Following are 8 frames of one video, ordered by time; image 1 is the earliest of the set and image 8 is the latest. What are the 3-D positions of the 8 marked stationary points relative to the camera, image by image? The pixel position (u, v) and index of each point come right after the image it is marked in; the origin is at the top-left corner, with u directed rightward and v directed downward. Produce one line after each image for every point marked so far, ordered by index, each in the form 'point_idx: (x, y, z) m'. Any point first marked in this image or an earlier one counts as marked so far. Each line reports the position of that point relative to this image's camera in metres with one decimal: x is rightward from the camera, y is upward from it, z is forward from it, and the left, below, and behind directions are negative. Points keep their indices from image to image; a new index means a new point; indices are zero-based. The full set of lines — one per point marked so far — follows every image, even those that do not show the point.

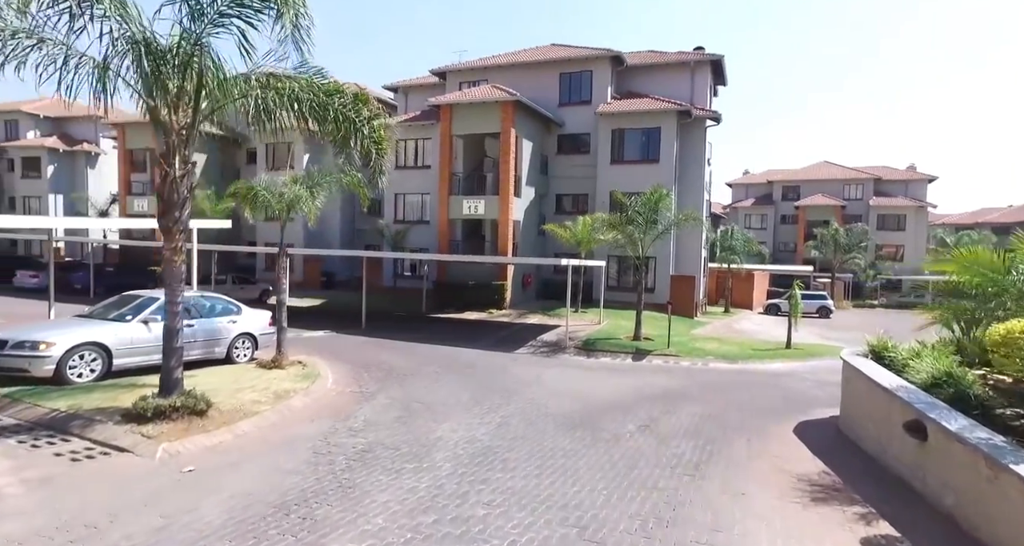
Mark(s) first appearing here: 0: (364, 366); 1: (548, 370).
0: (-3.3, -2.1, +14.2) m
1: (+0.8, -2.2, +14.9) m
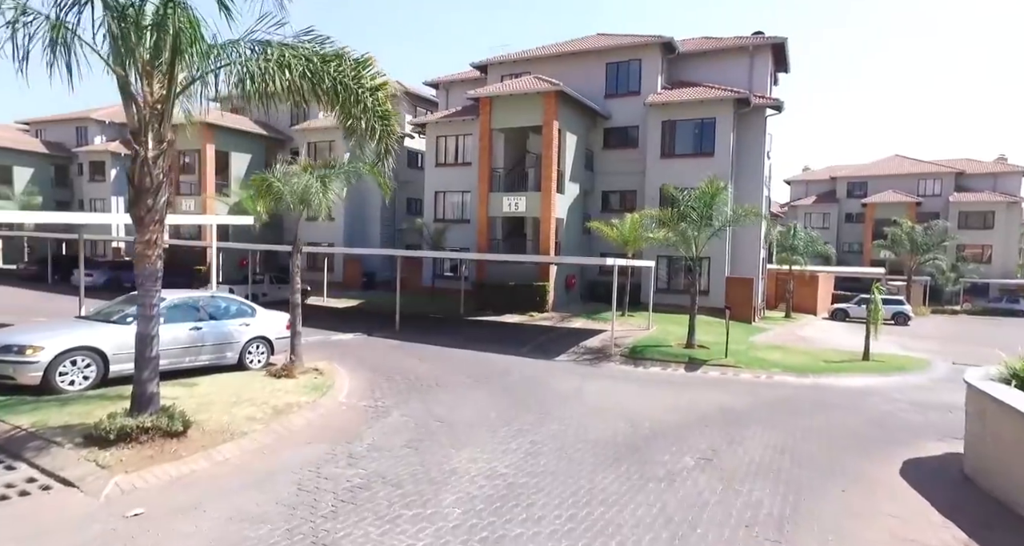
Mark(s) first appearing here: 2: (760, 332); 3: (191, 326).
0: (-2.6, -2.1, +13.0) m
1: (+1.6, -2.2, +13.4) m
2: (+7.3, -1.7, +19.0) m
3: (-5.9, -1.0, +11.8) m
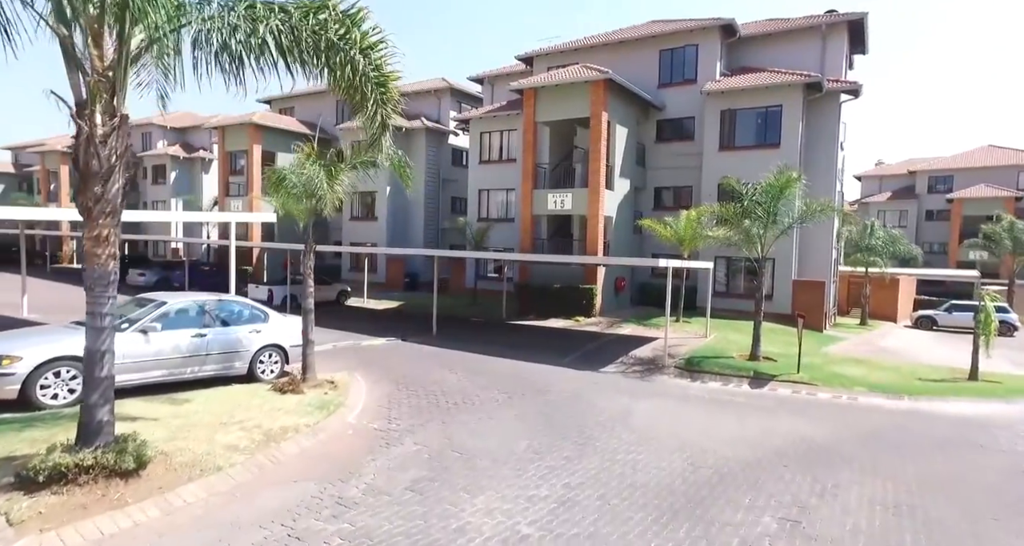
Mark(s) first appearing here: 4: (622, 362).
0: (-1.9, -2.1, +11.6) m
1: (+2.3, -2.3, +11.7) m
2: (+8.5, -1.8, +16.9) m
3: (-5.2, -1.0, +10.7) m
4: (+2.7, -2.1, +15.6) m
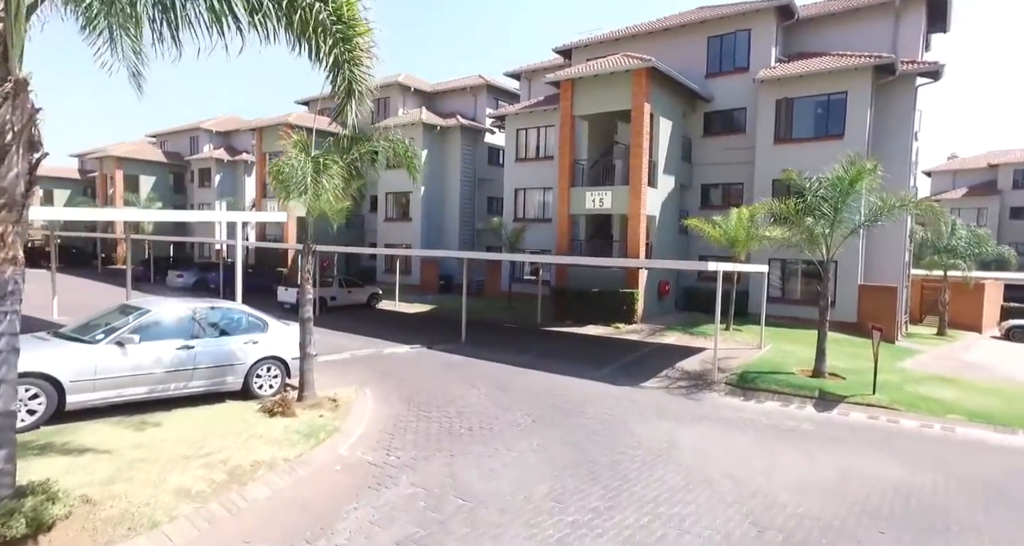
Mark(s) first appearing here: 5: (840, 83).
0: (-1.5, -2.2, +10.3) m
1: (+2.7, -2.4, +10.1) m
2: (+9.2, -1.9, +14.8) m
3: (-4.9, -1.1, +9.5) m
4: (+3.3, -2.2, +14.0) m
5: (+9.7, +5.7, +19.2) m
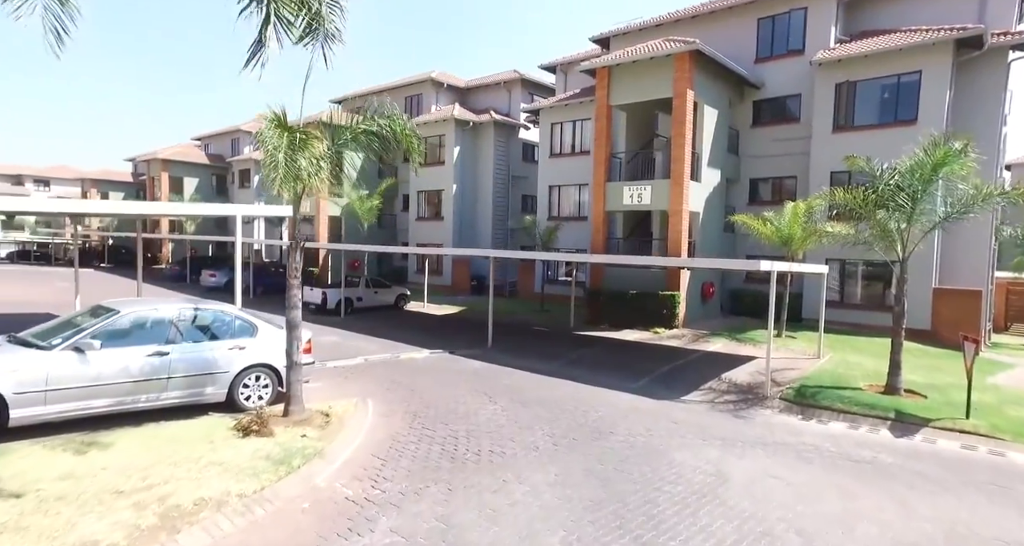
0: (-1.2, -2.2, +8.9) m
1: (+2.9, -2.3, +8.5) m
2: (+9.7, -1.9, +12.8) m
3: (-4.7, -1.0, +8.4) m
4: (+3.8, -2.2, +12.3) m
5: (+10.6, +5.7, +17.2) m
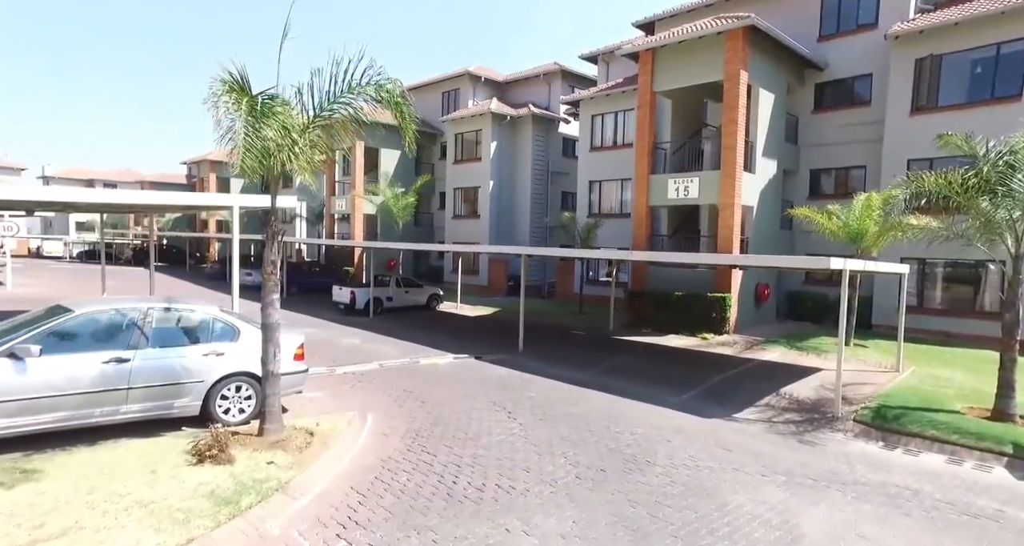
0: (-1.0, -2.1, +7.5) m
1: (+3.1, -2.3, +6.8) m
2: (+10.1, -1.9, +10.6) m
3: (-4.5, -0.9, +7.2) m
4: (+4.2, -2.2, +10.6) m
5: (+11.3, +5.6, +14.9) m
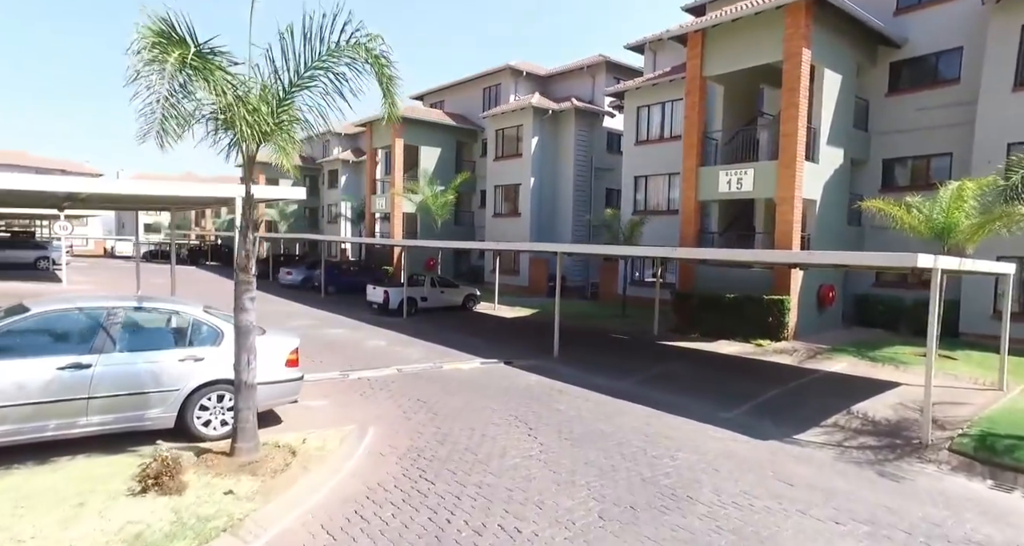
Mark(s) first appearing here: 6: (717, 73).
0: (-0.9, -2.0, +6.4) m
1: (+3.2, -2.2, +5.3) m
2: (+10.5, -1.9, +8.7) m
3: (-4.4, -0.9, +6.3) m
4: (+4.6, -2.2, +9.0) m
5: (+12.0, +5.6, +12.9) m
6: (+5.8, +5.7, +18.2) m
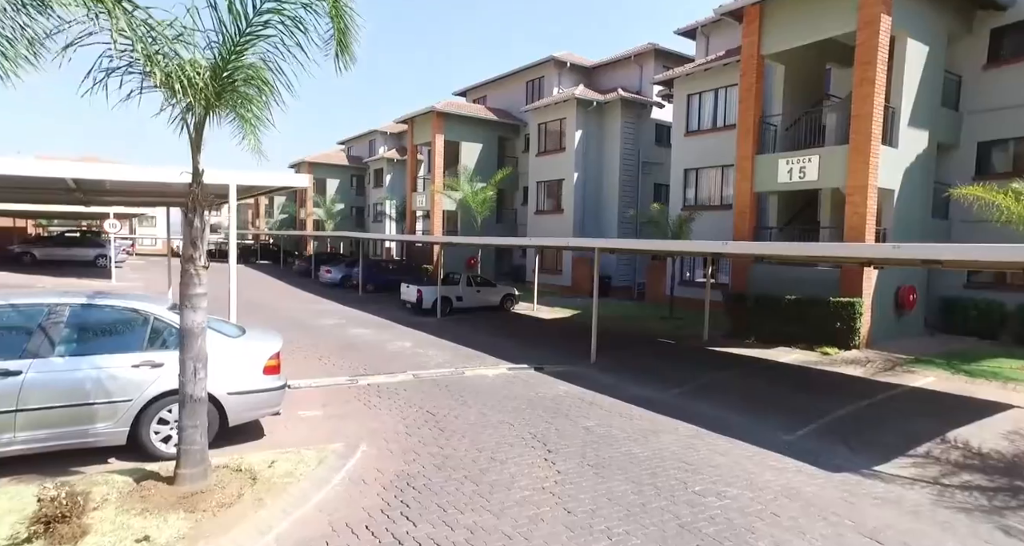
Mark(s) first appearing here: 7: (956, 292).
0: (-0.9, -2.0, +5.1) m
1: (+3.1, -2.2, +3.8) m
2: (+10.6, -1.9, +6.5) m
3: (-4.3, -0.8, +5.3) m
4: (+4.8, -2.1, +7.3) m
5: (+12.5, +5.6, +10.6) m
6: (+6.7, +5.7, +16.4) m
7: (+10.5, -0.4, +15.5) m
